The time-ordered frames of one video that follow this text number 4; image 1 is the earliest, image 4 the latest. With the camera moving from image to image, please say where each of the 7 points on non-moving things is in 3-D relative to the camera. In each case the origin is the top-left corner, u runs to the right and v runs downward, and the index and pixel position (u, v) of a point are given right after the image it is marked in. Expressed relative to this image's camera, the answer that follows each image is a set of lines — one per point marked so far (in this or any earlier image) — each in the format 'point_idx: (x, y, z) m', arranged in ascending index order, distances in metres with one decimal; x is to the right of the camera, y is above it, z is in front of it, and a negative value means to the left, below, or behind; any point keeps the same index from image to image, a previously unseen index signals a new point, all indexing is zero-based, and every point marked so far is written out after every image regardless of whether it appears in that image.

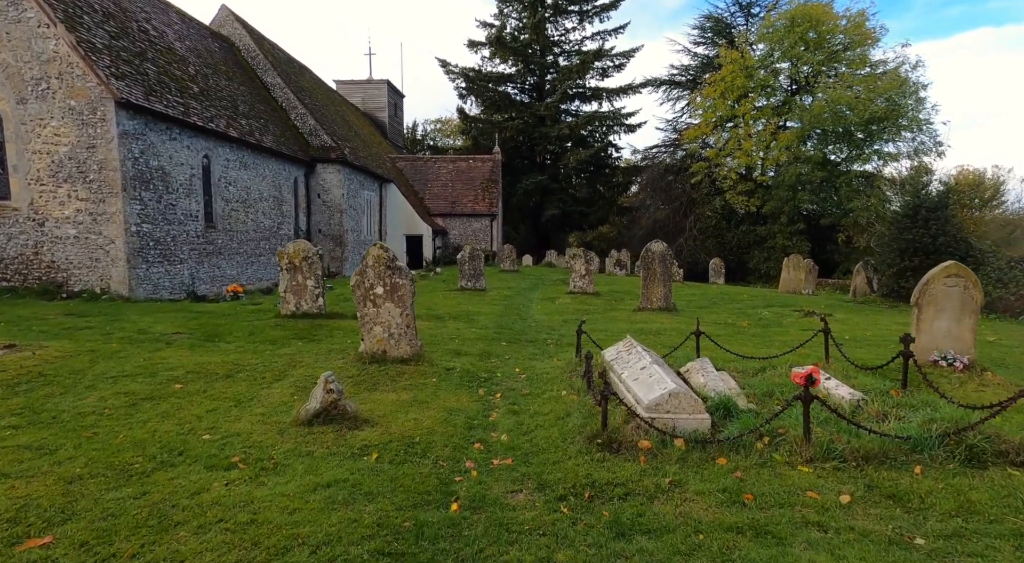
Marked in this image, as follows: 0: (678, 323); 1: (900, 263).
0: (+3.1, -0.8, +14.0) m
1: (+9.6, +0.4, +18.7) m
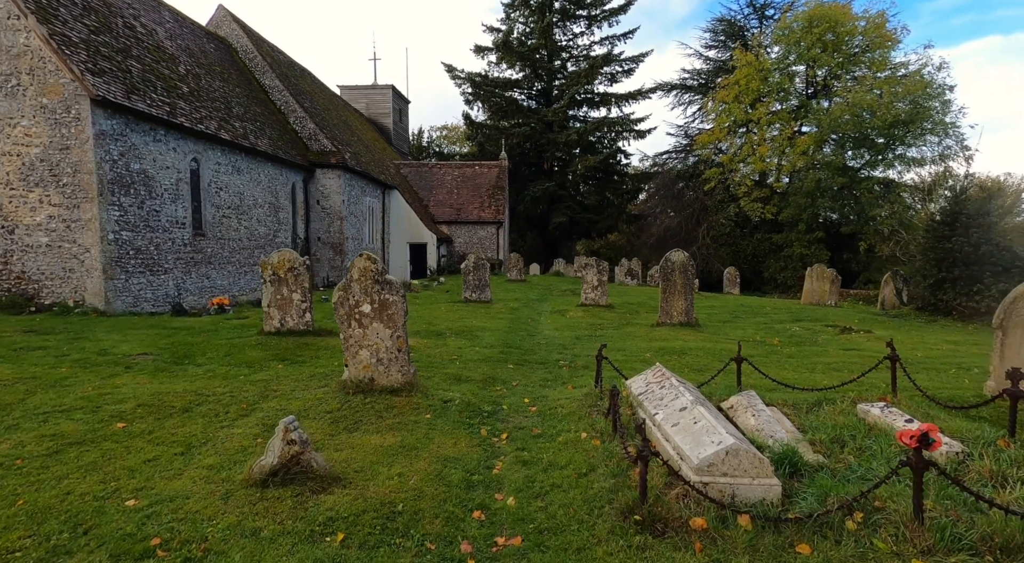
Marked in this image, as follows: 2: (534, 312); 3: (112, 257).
0: (+3.2, -1.0, +12.7) m
1: (+9.8, +0.2, +17.3) m
2: (+0.5, -0.7, +17.0) m
3: (-8.1, +0.5, +15.4) m
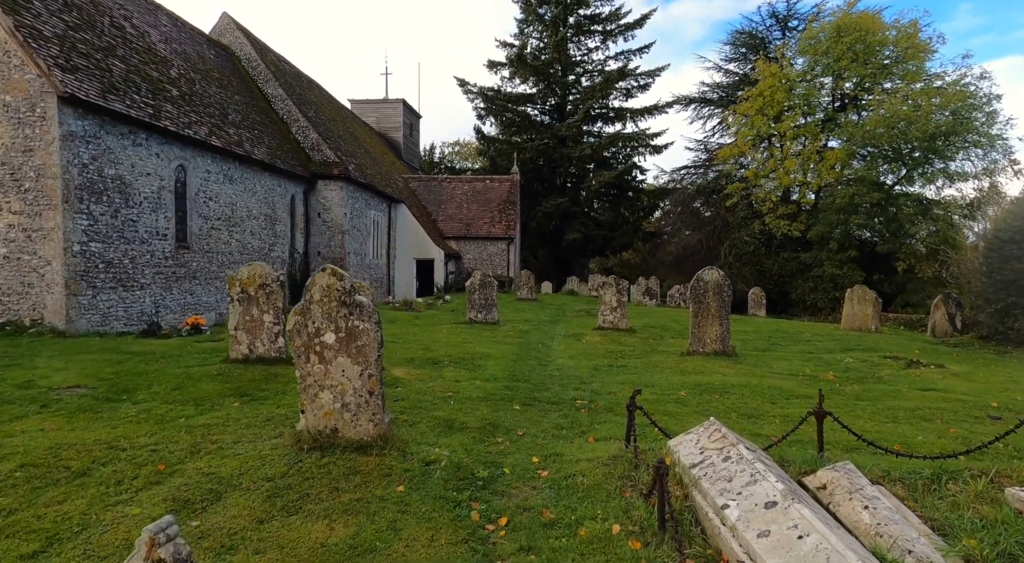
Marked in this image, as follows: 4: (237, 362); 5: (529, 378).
0: (+3.3, -1.3, +10.8) m
1: (+10.0, -0.3, +15.3) m
2: (+0.7, -1.1, +15.1) m
3: (-7.9, +0.2, +13.7) m
4: (-3.8, -1.1, +10.3) m
5: (+0.2, -1.3, +10.2) m
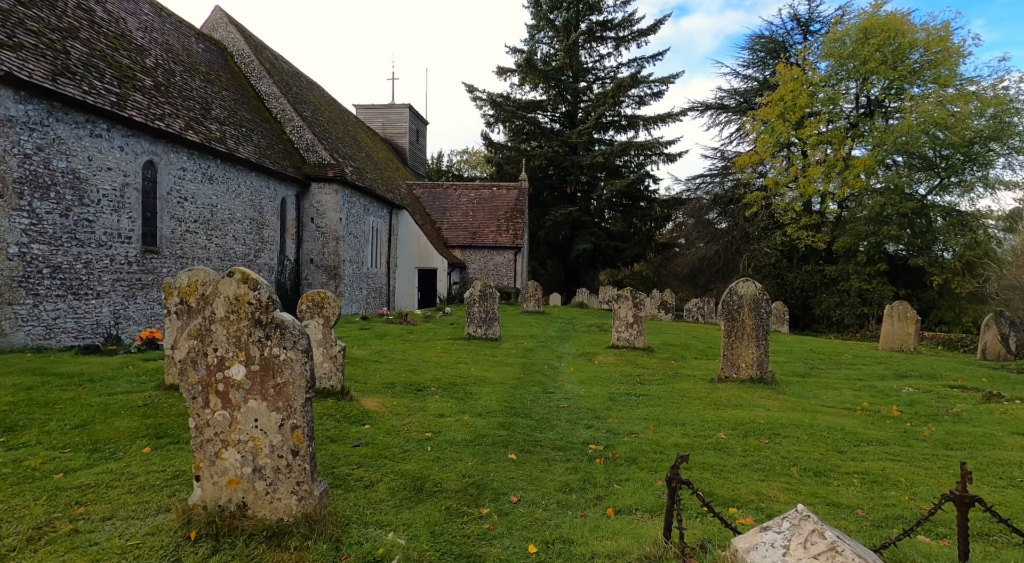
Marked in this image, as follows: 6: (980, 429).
0: (+3.3, -1.5, +8.8) m
1: (+10.0, -0.6, +13.3) m
2: (+0.7, -1.3, +13.2) m
3: (-7.9, +0.1, +11.9) m
4: (-3.8, -1.2, +8.5) m
5: (+0.2, -1.4, +8.3) m
6: (+4.9, -1.6, +7.9) m
